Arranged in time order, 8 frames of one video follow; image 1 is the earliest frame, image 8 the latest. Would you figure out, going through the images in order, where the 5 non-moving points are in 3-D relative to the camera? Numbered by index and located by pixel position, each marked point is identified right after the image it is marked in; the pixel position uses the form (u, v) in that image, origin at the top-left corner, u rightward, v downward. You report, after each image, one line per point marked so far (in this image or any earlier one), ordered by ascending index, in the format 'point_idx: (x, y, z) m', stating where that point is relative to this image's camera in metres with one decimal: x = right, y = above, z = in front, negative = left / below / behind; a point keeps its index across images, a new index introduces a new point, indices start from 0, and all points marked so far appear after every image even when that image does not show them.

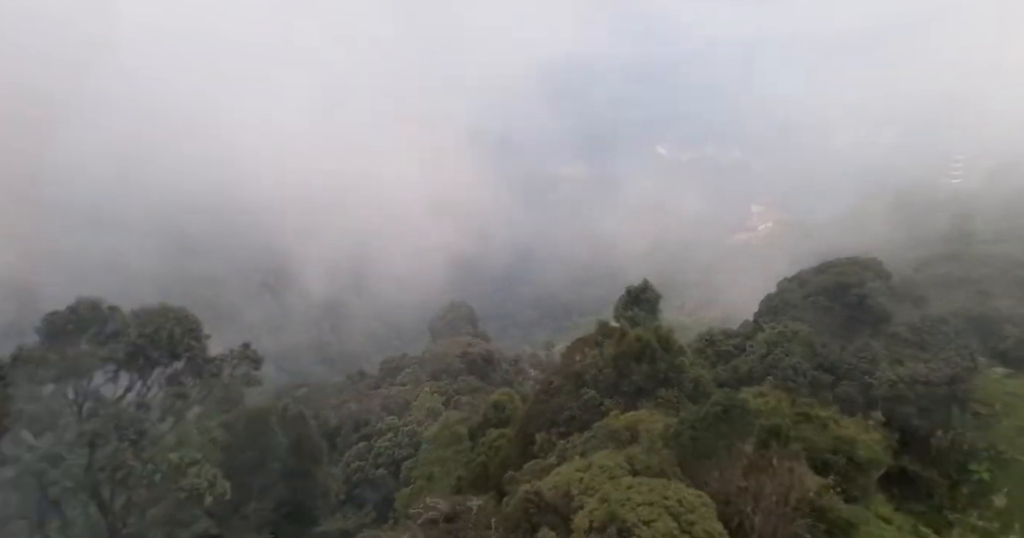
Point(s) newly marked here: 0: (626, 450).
0: (+2.9, -4.7, +16.8) m
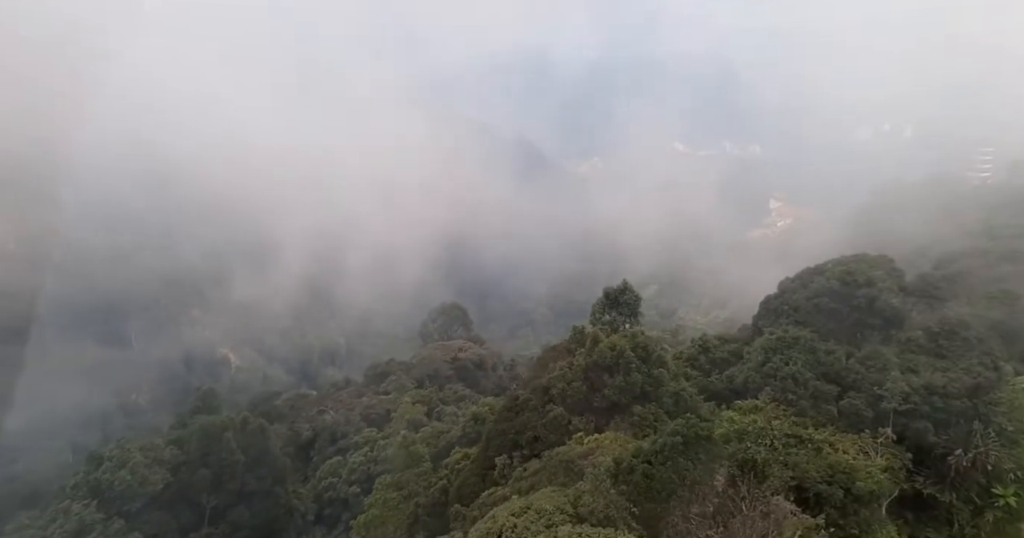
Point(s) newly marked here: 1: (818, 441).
0: (+1.3, -4.8, +14.0) m
1: (+9.1, -5.1, +19.3) m
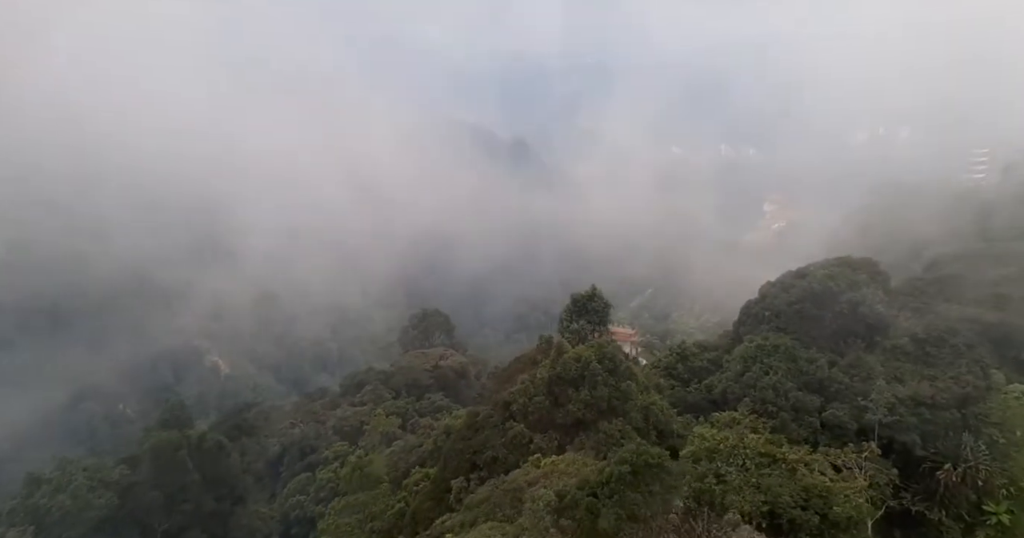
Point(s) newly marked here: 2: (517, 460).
0: (0.0, -4.9, +12.6) m
1: (+7.7, -5.3, +17.8) m
2: (+0.2, -5.7, +19.3) m
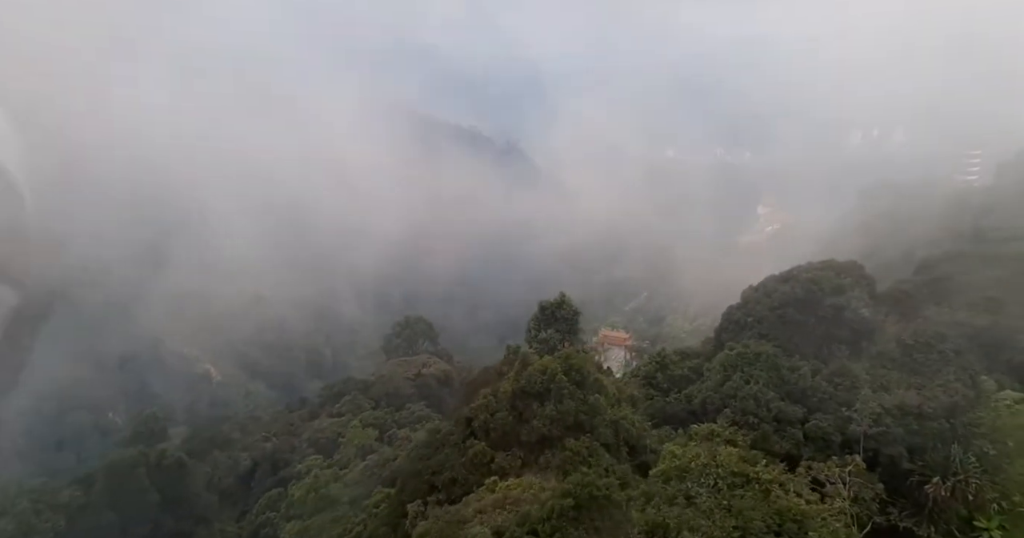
0: (-1.1, -5.1, +11.3) m
1: (+6.6, -5.4, +16.7) m
2: (-1.0, -5.9, +18.1) m
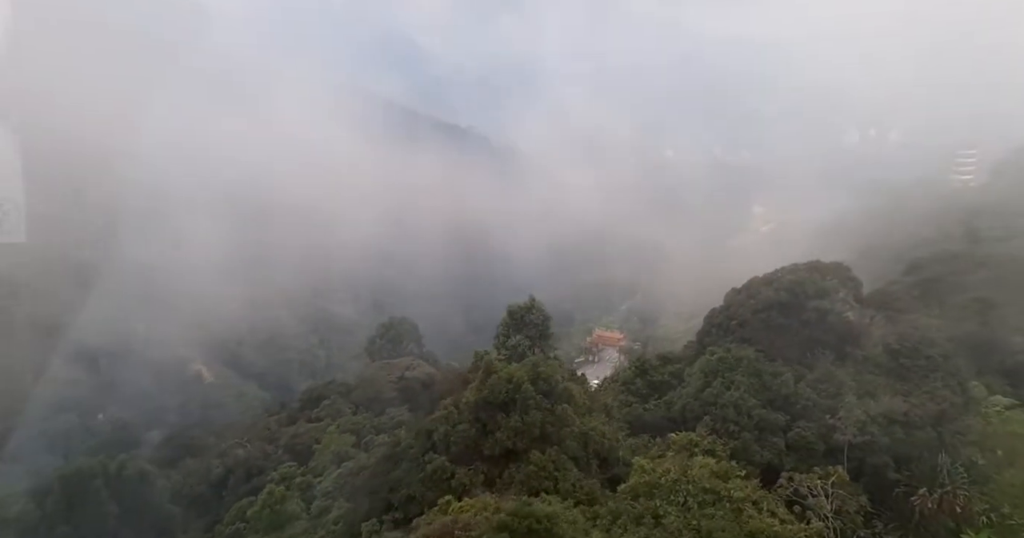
0: (-2.1, -5.2, +10.3) m
1: (+5.5, -5.5, +15.7) m
2: (-2.0, -6.0, +17.0) m
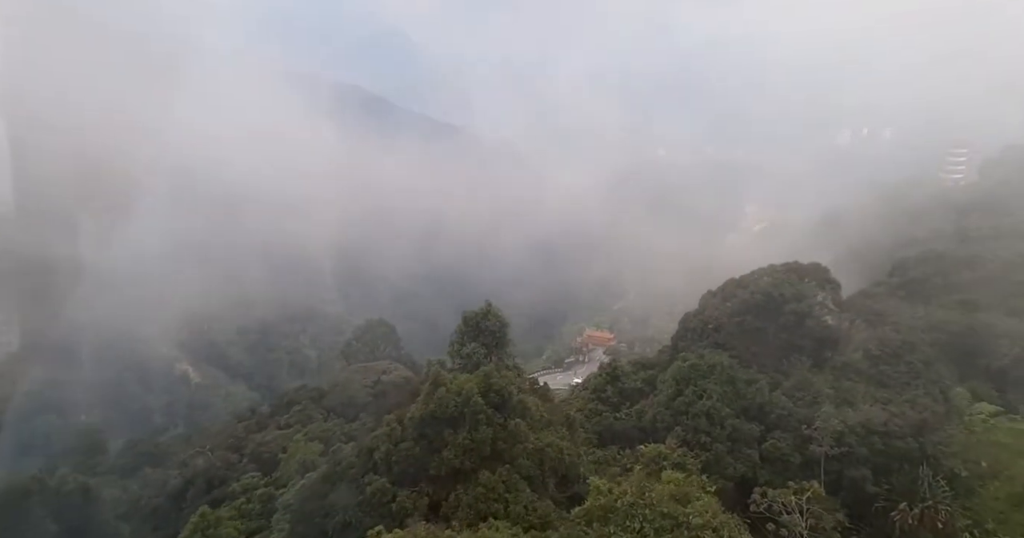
0: (-3.4, -5.3, +8.9) m
1: (+4.2, -5.6, +14.4) m
2: (-3.4, -6.1, +15.6) m
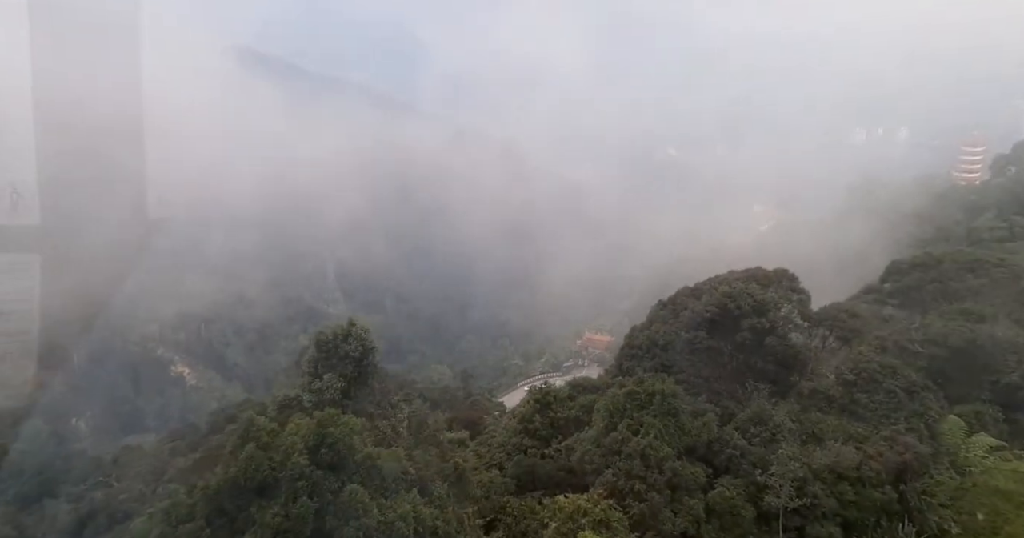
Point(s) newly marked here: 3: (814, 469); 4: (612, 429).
0: (-6.6, -5.6, +4.9) m
1: (+1.0, -5.9, +10.3) m
2: (-6.6, -6.4, +11.6) m
3: (+8.3, -5.5, +18.0) m
4: (+3.2, -5.0, +20.3) m
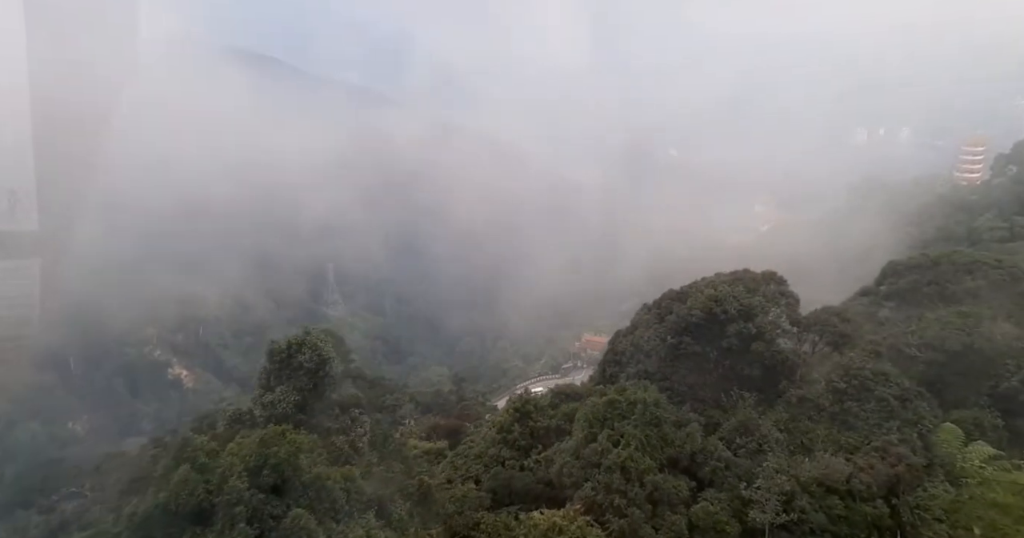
0: (-7.4, -5.7, +4.1) m
1: (+0.3, -6.0, +9.4) m
2: (-7.3, -6.5, +10.8) m
3: (+7.6, -5.6, +17.1) m
4: (+2.5, -5.1, +19.4) m
